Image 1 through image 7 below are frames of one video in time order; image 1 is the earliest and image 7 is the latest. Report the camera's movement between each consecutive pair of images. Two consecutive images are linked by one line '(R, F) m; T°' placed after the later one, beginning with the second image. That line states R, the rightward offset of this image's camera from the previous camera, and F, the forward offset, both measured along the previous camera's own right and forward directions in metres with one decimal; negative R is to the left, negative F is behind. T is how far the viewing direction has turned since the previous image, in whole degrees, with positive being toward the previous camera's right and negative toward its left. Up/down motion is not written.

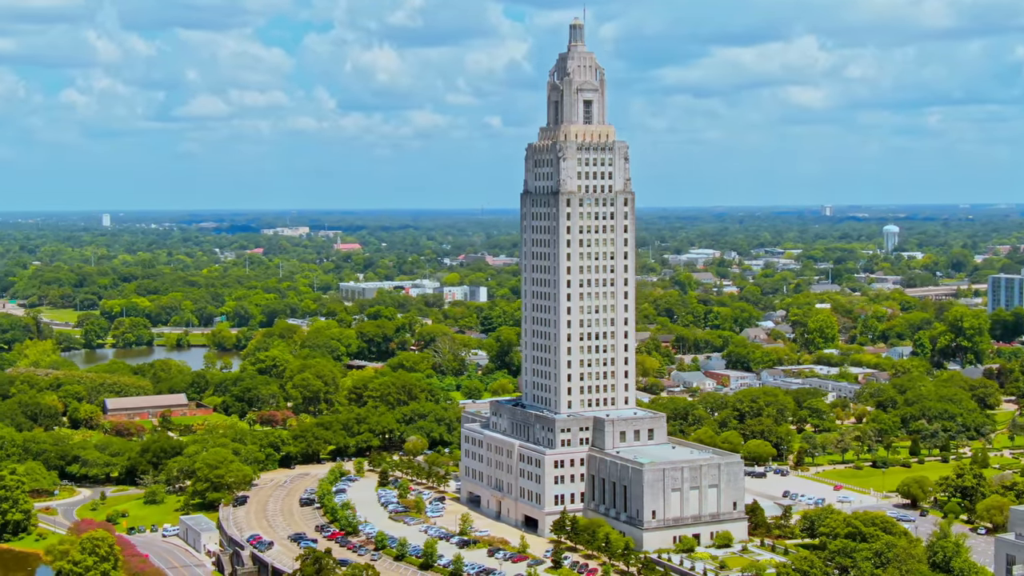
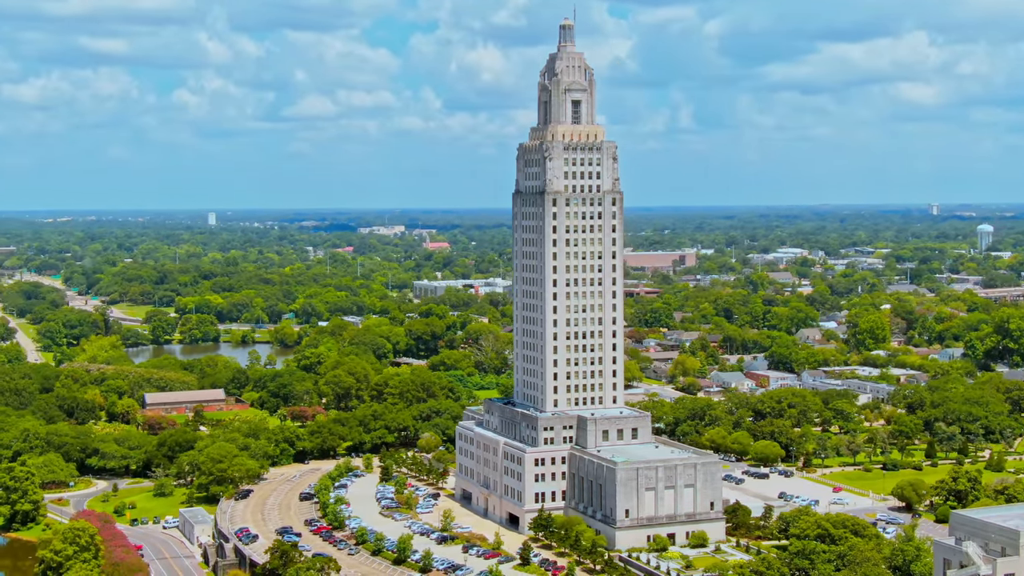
(+6.4, -0.4) m; -4°
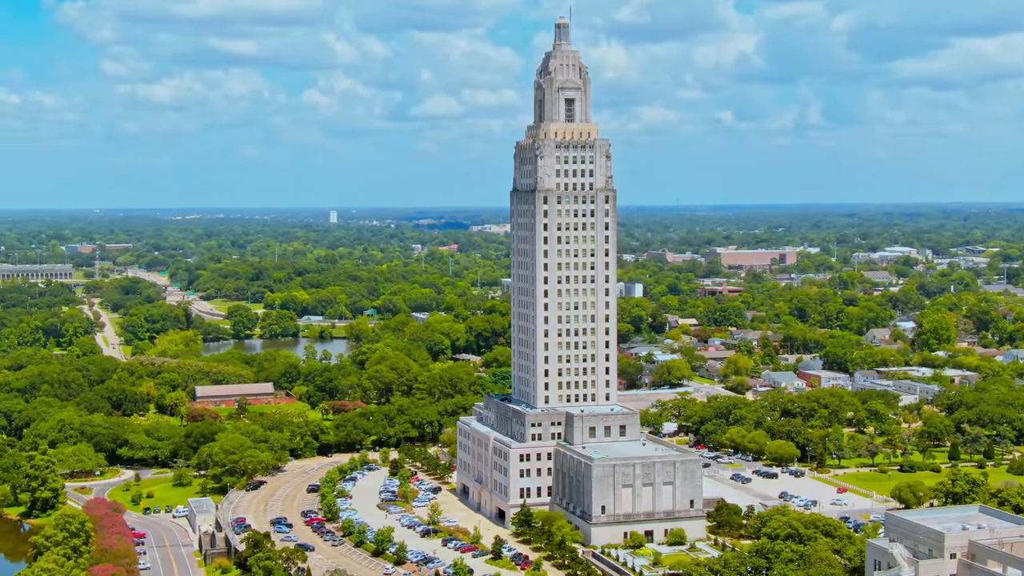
(+7.2, -0.4) m; -5°
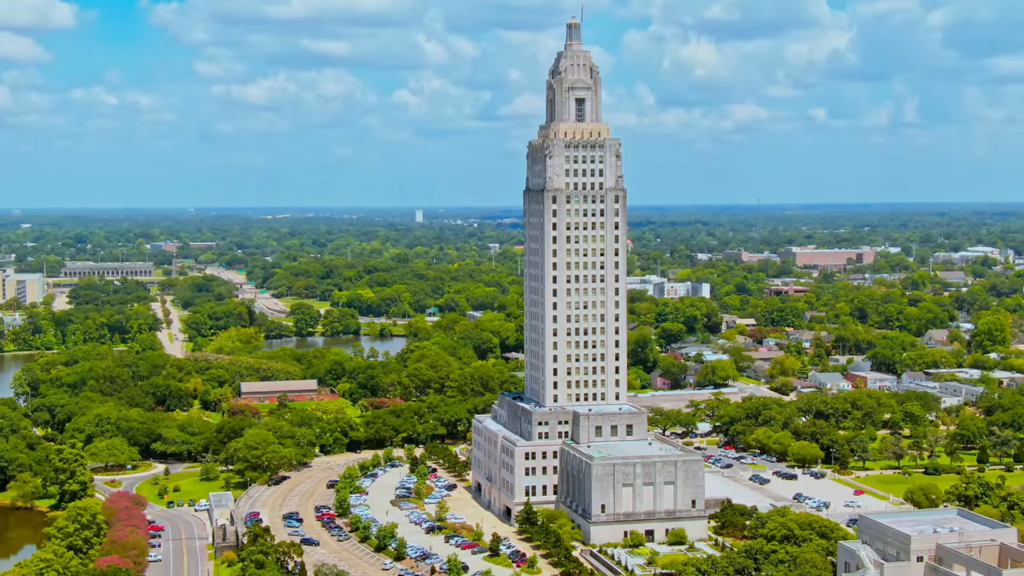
(+4.3, -0.3) m; -3°
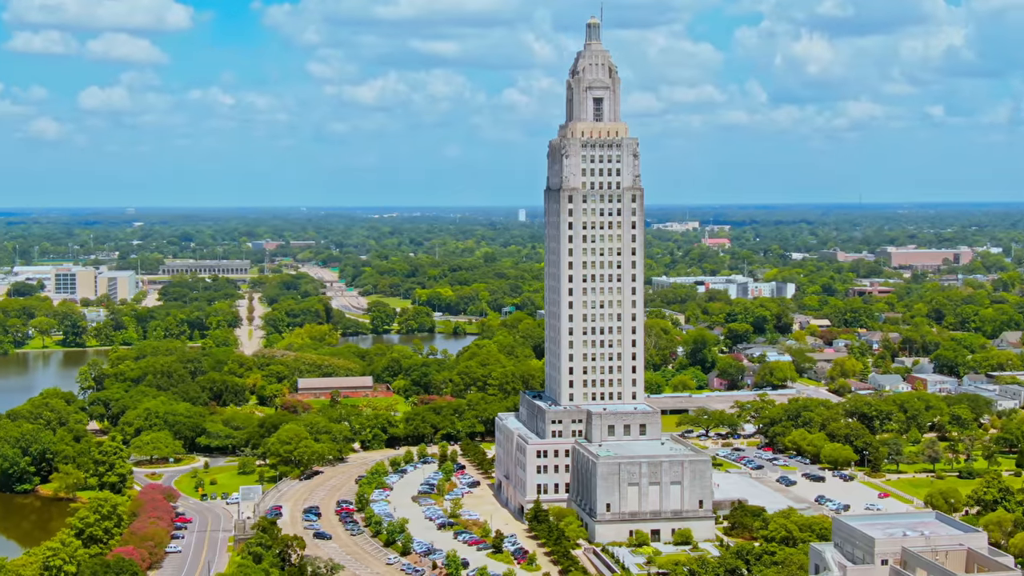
(+5.0, -0.3) m; -4°
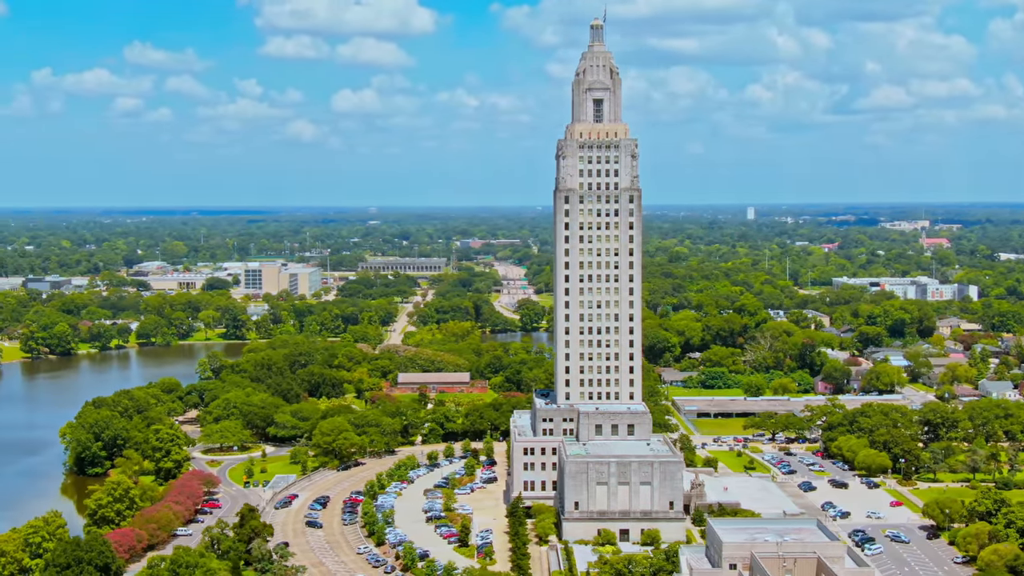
(+13.3, -0.1) m; -9°
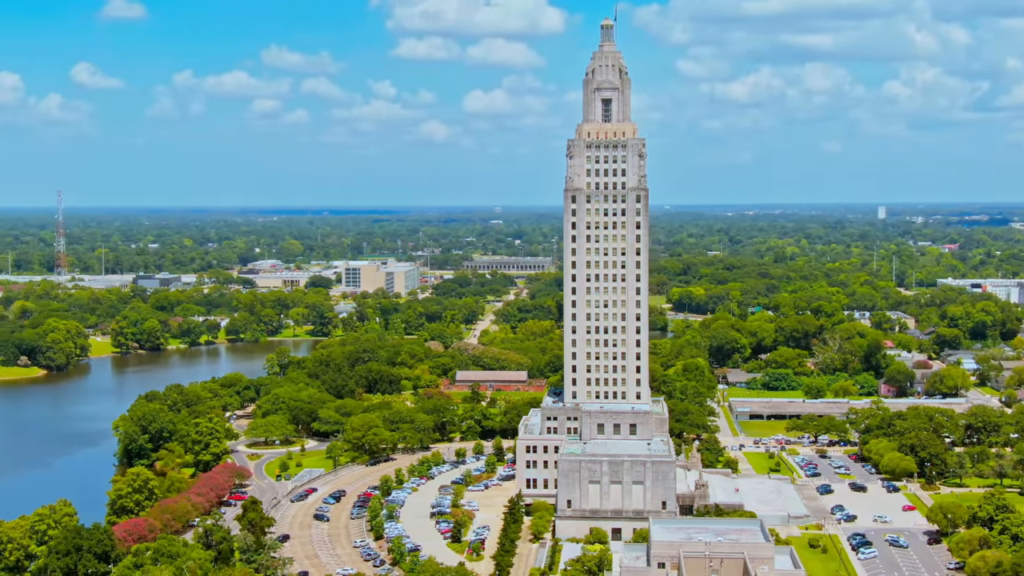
(+6.7, -0.3) m; -5°
